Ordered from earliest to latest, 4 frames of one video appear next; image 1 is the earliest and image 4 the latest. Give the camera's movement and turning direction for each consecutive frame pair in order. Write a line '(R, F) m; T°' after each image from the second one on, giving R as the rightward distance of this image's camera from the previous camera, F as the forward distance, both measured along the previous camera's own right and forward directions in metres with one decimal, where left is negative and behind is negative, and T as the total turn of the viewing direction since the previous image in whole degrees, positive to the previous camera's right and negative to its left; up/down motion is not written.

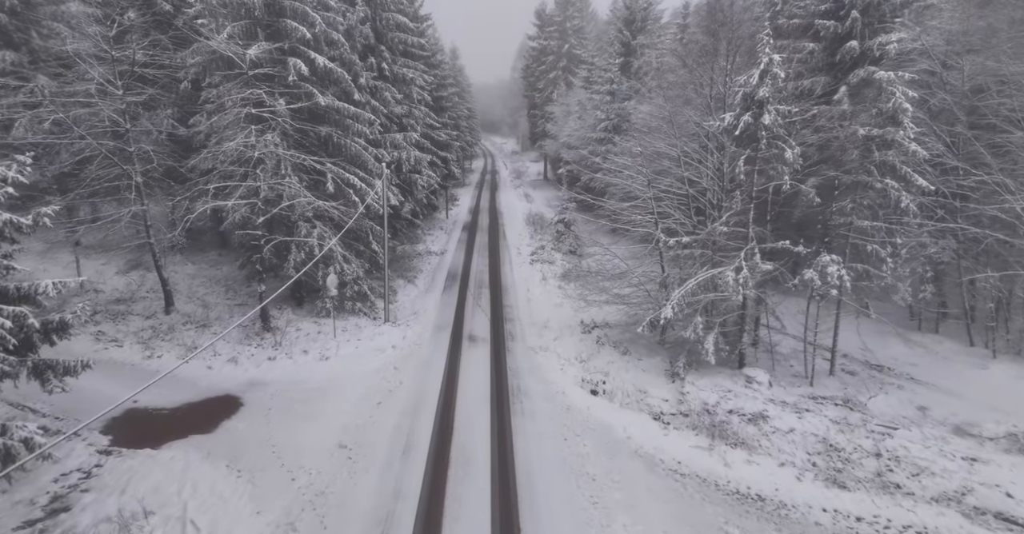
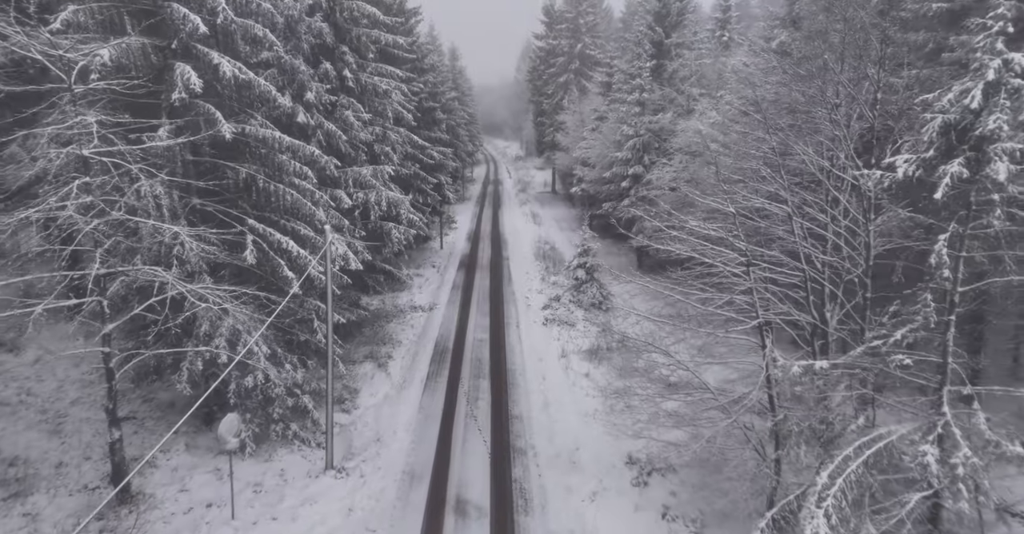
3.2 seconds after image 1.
(-0.2, +6.9) m; 0°
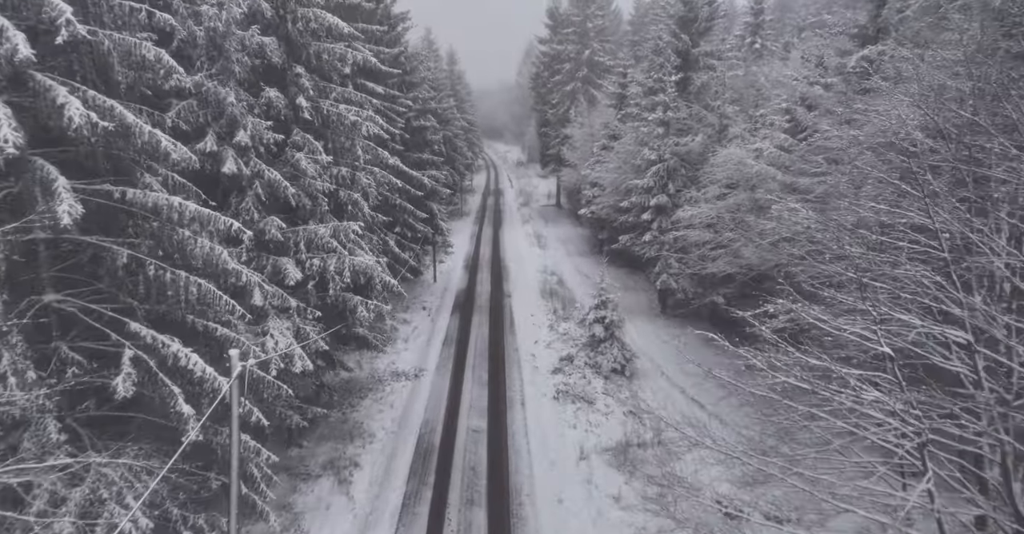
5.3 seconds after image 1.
(-0.1, +4.5) m; 0°
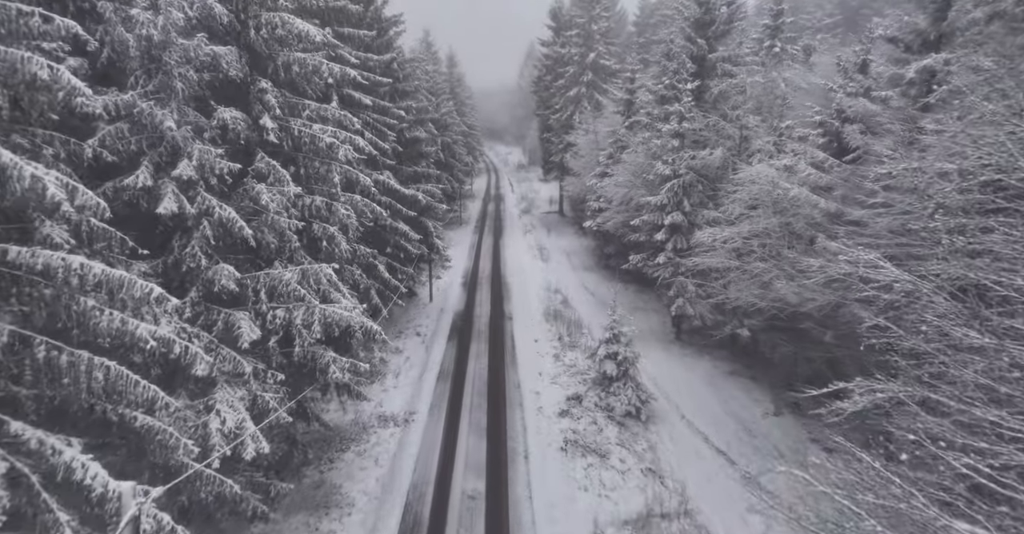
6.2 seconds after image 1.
(0.0, +2.3) m; 0°
